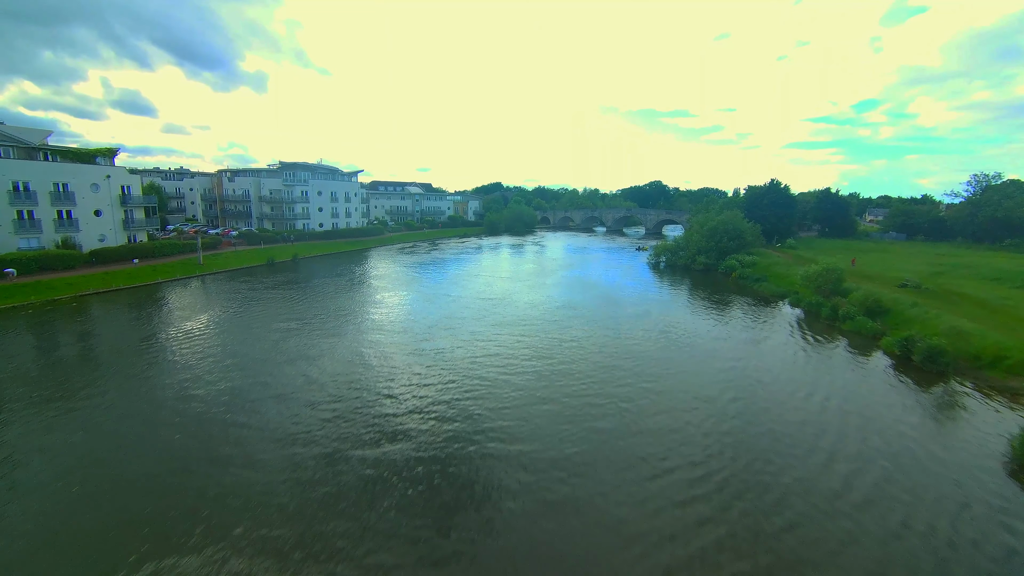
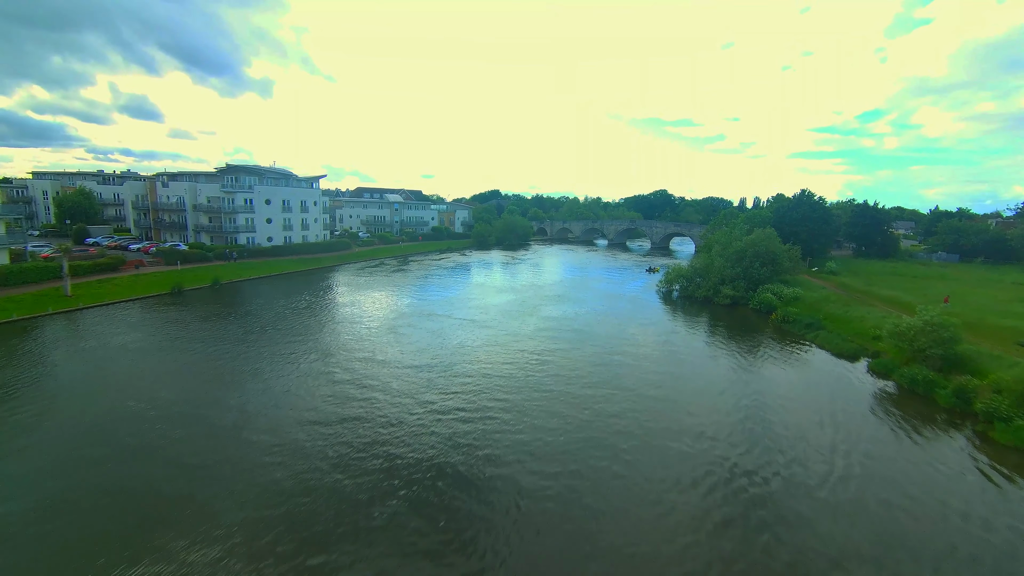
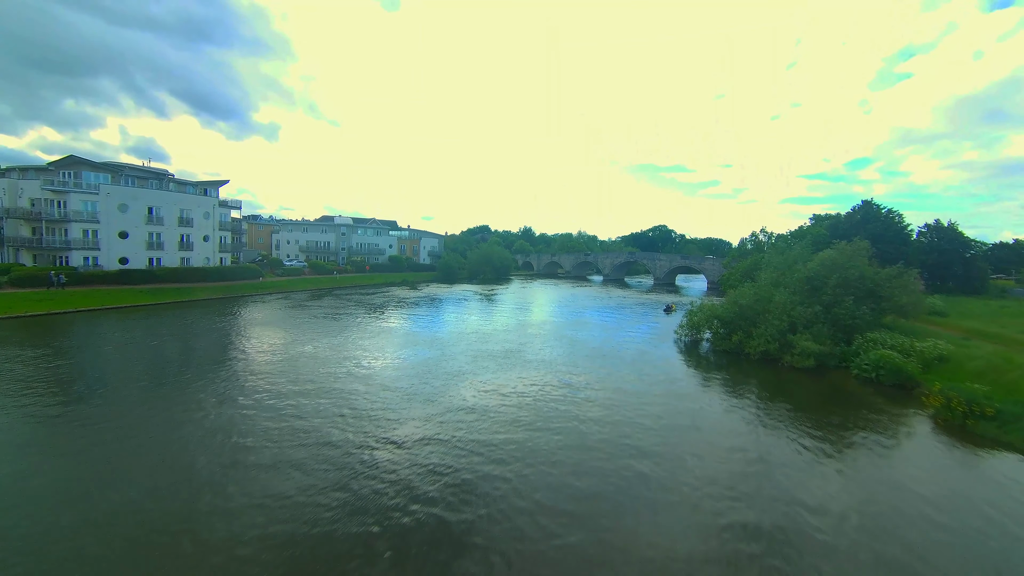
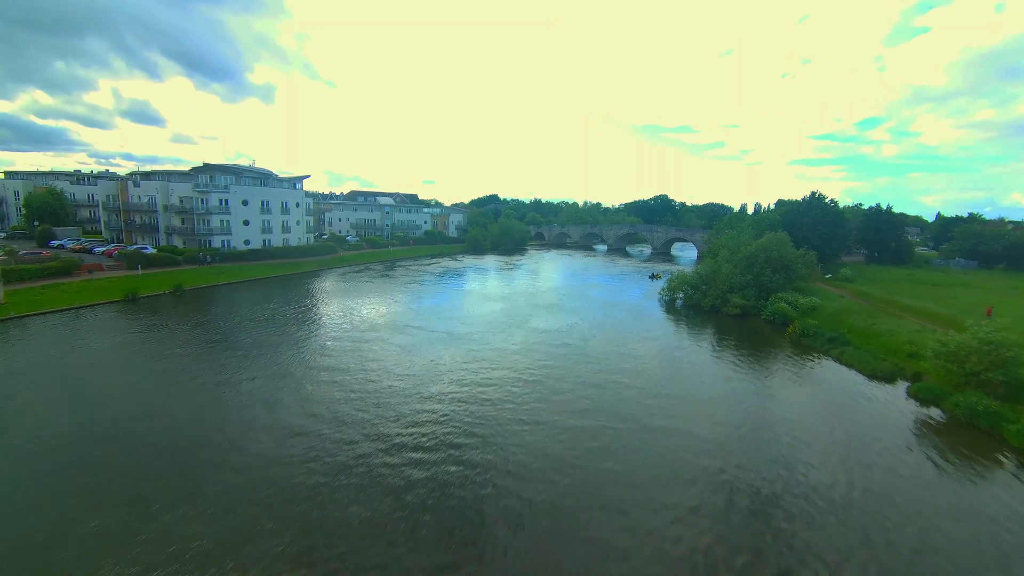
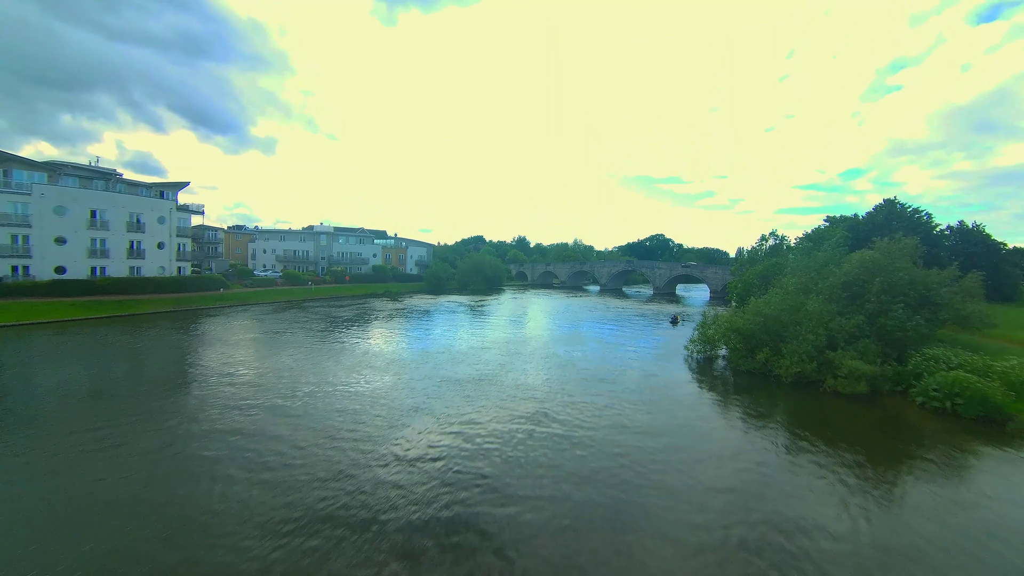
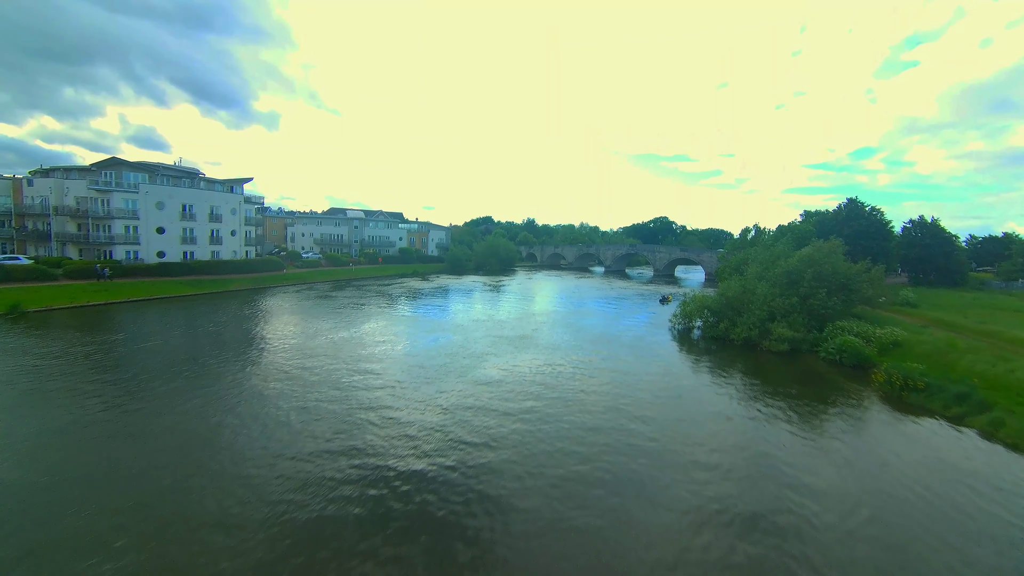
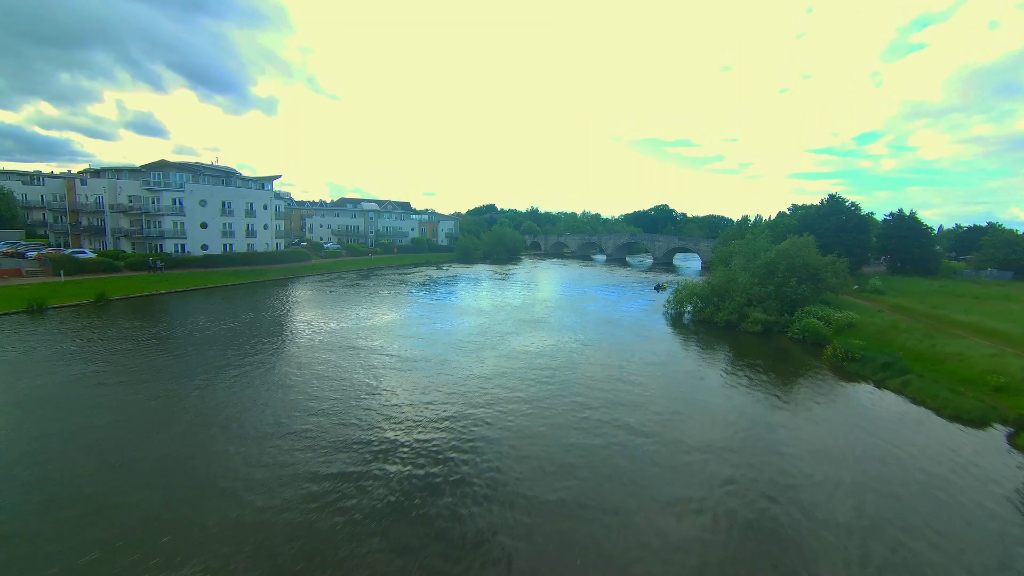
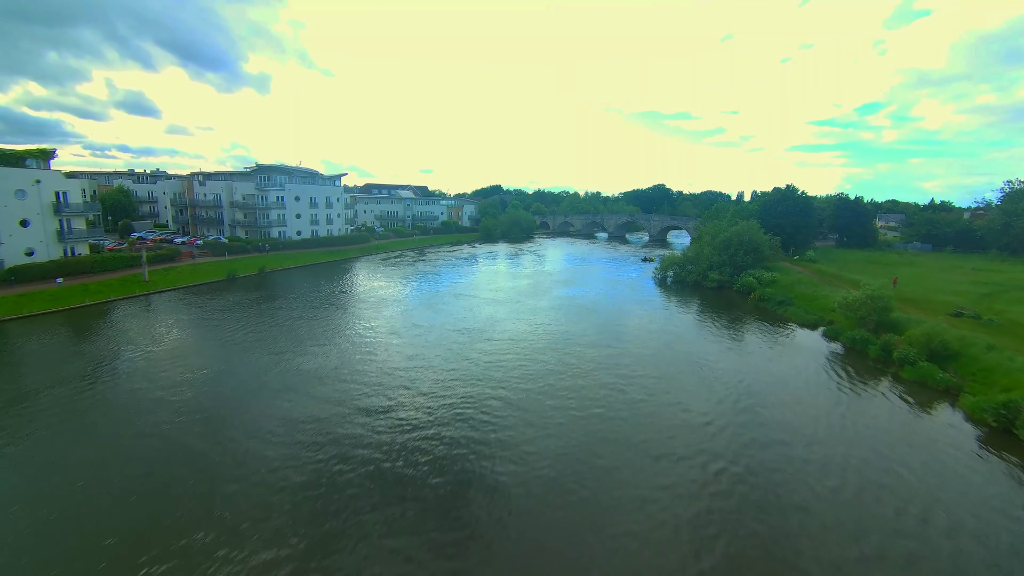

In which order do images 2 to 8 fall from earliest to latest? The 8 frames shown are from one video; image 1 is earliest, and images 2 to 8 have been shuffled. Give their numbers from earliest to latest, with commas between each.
8, 2, 4, 7, 6, 3, 5
